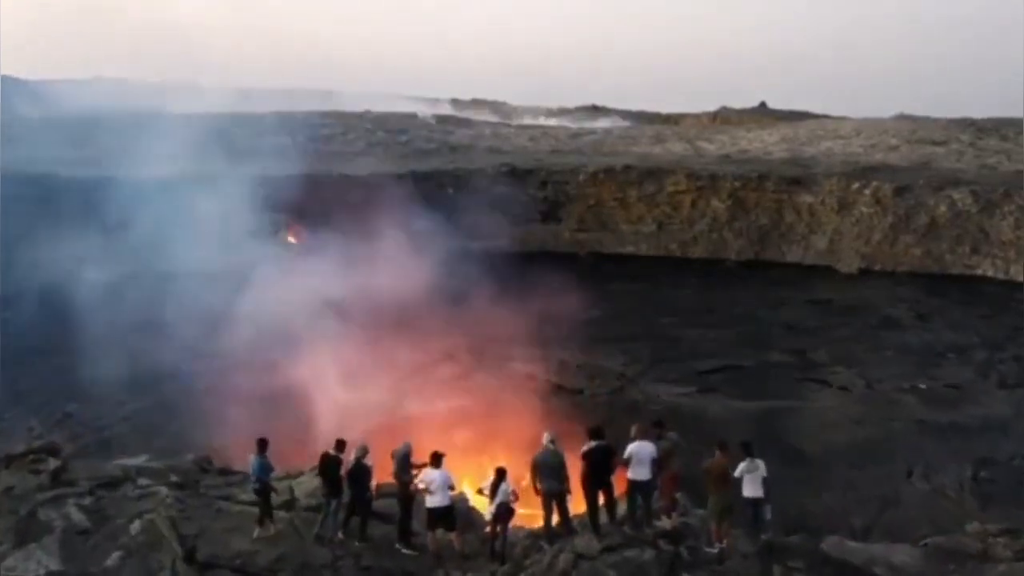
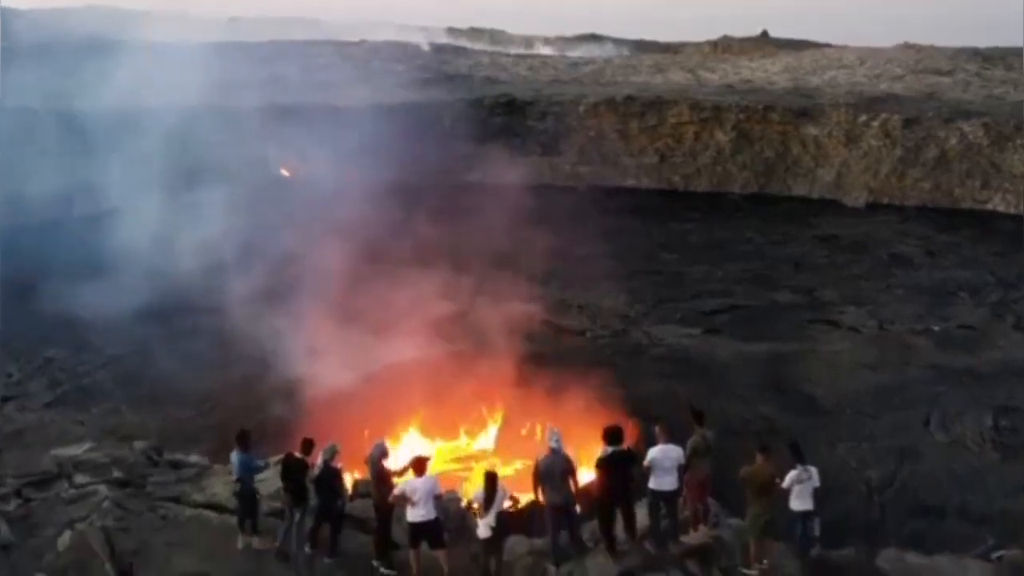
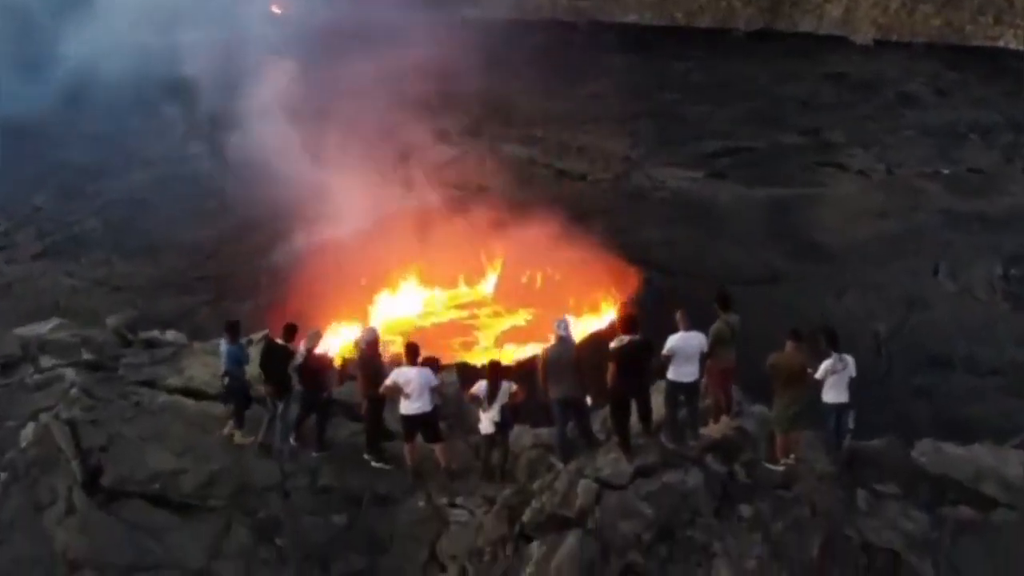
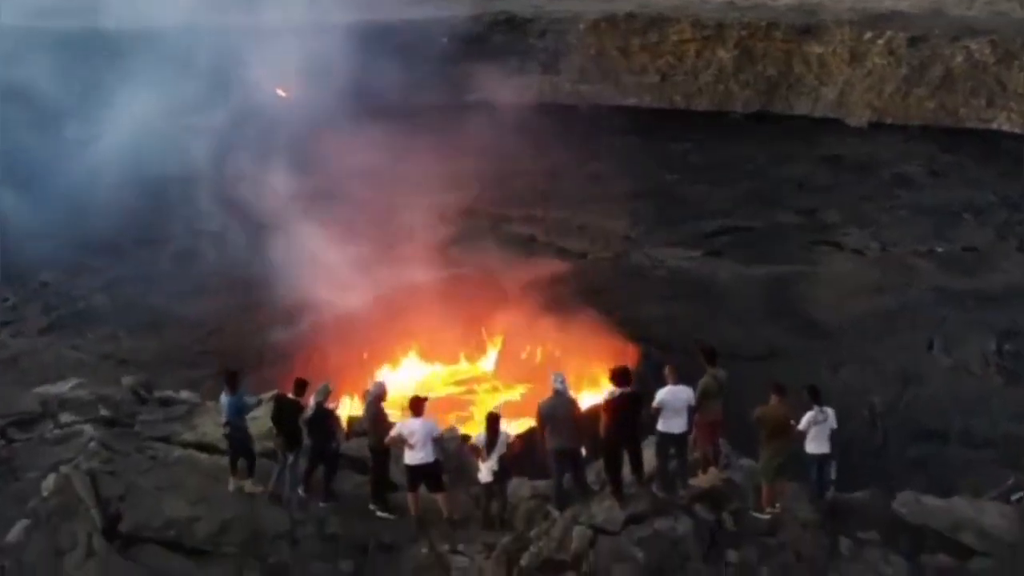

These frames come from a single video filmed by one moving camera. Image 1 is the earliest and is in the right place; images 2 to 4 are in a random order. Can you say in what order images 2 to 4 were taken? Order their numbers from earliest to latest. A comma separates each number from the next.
2, 4, 3
